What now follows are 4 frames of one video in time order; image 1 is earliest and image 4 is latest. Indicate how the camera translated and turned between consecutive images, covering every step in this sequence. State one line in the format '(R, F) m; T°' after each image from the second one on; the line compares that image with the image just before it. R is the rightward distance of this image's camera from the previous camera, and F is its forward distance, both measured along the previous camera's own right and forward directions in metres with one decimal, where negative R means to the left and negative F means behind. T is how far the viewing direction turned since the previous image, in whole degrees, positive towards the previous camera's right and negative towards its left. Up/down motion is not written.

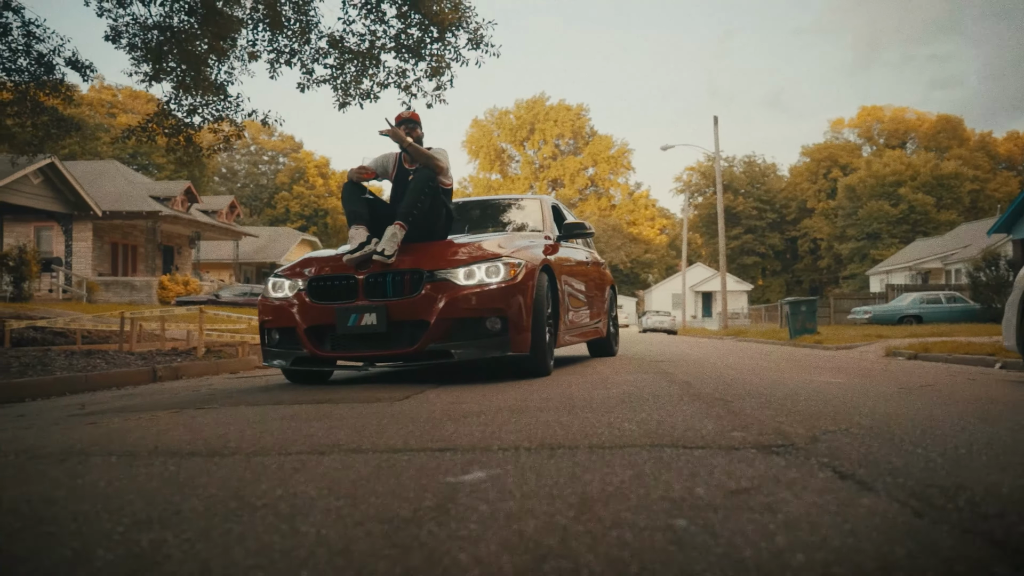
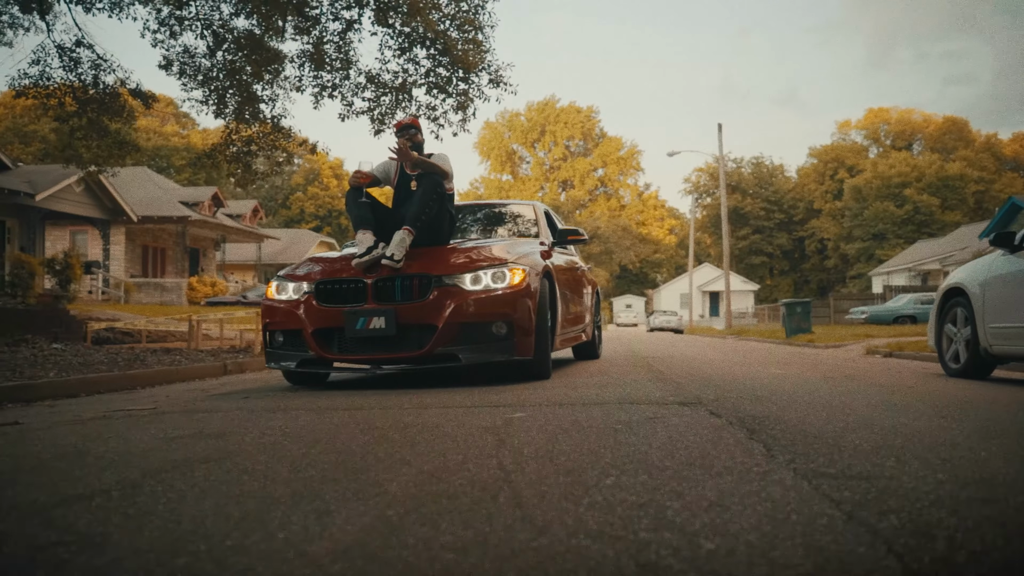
(-0.1, -1.5) m; -1°
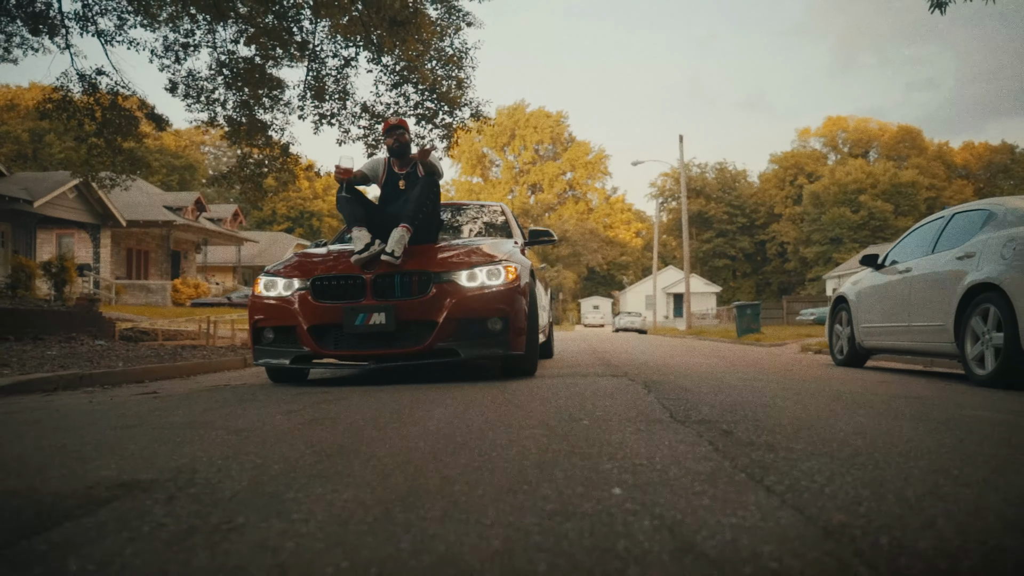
(-0.1, -1.8) m; +2°
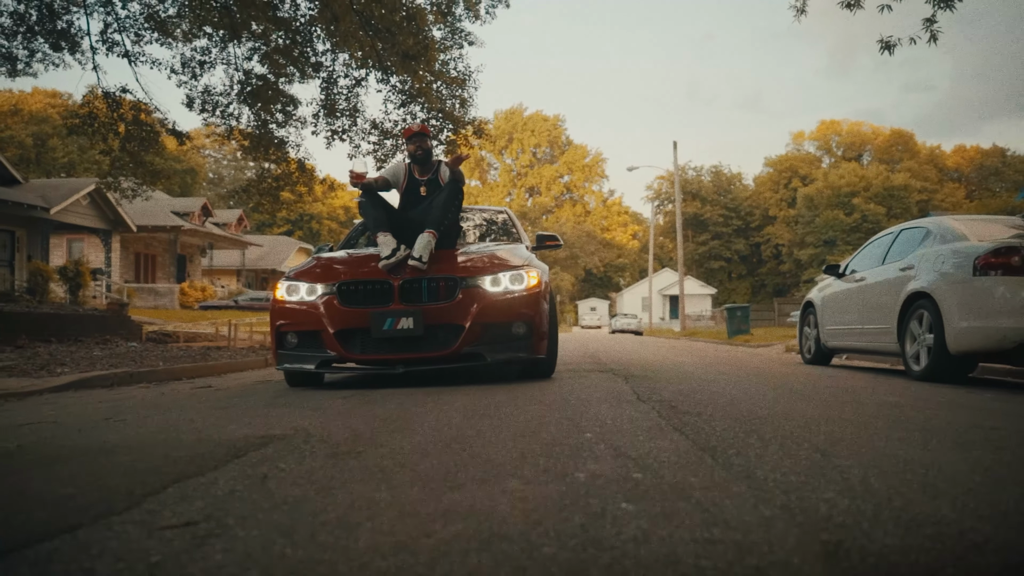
(0.0, -1.0) m; 0°
